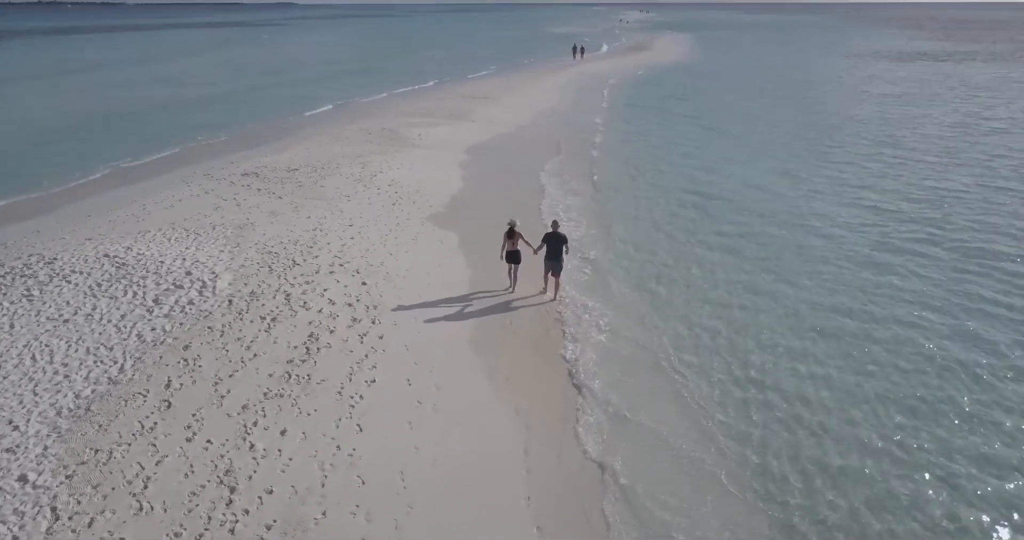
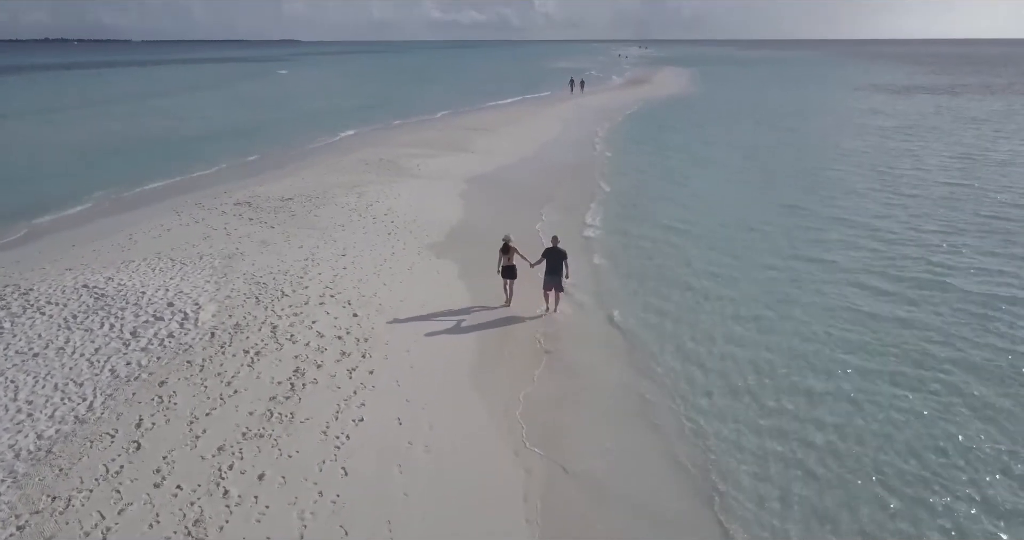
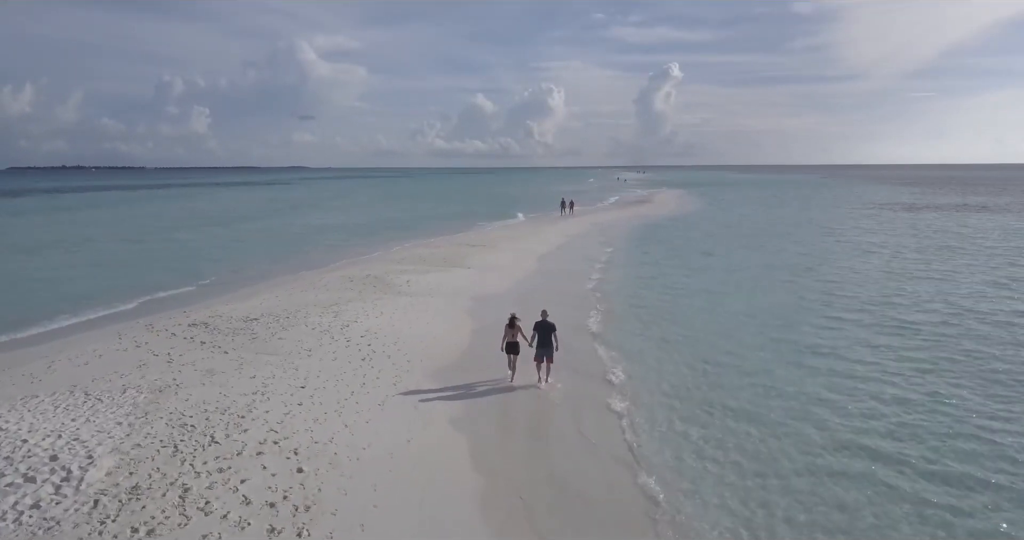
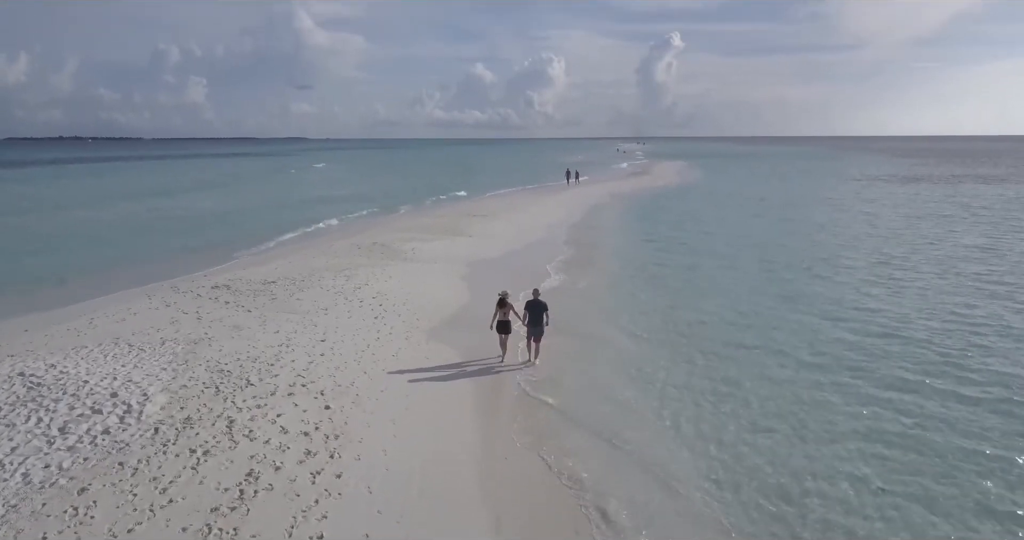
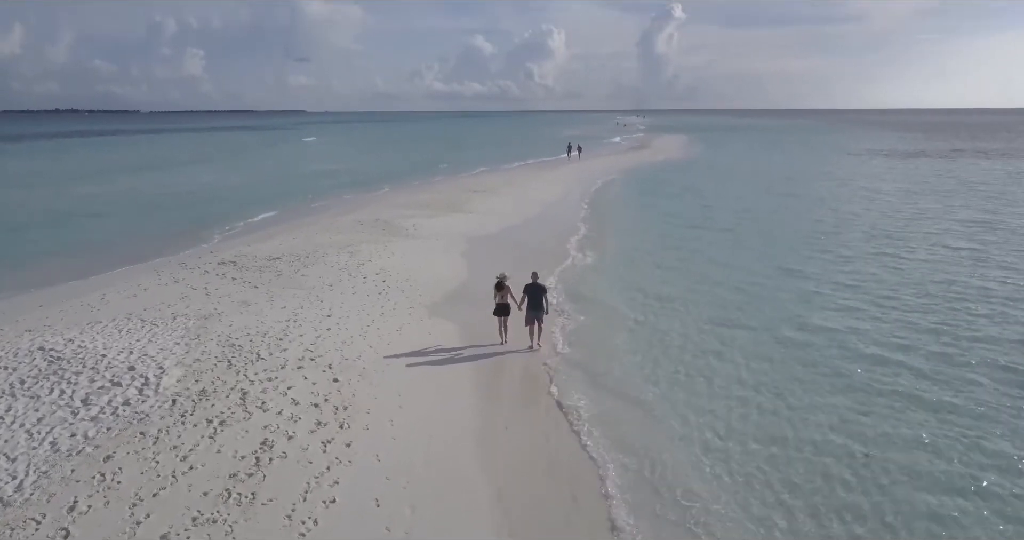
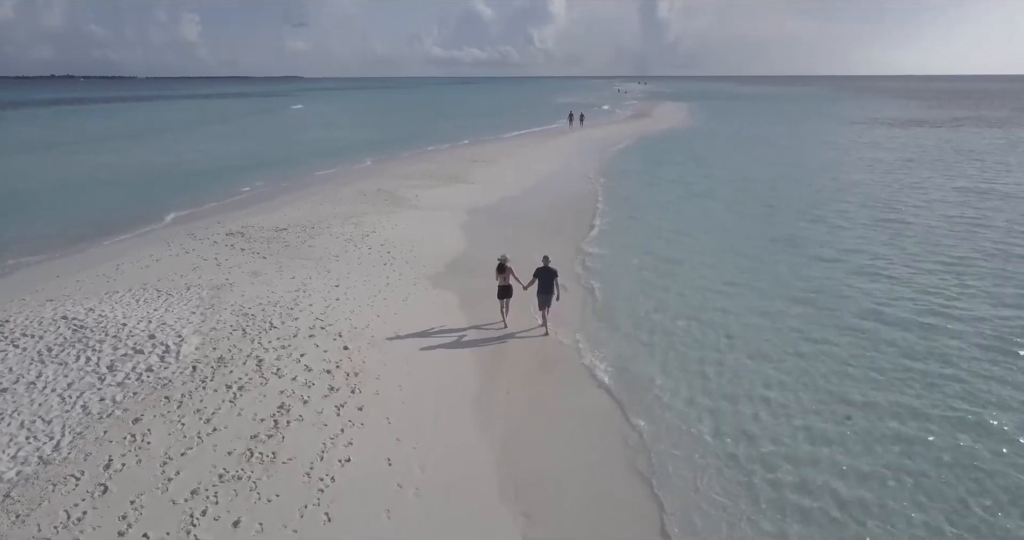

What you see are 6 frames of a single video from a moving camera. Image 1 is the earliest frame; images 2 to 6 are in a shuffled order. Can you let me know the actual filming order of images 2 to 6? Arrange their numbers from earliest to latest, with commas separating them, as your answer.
2, 6, 5, 4, 3
